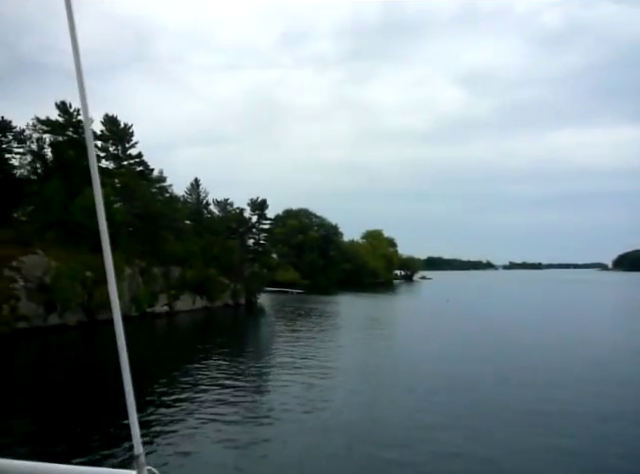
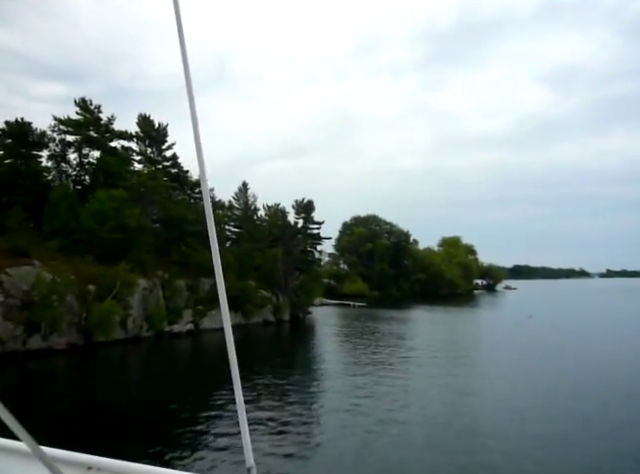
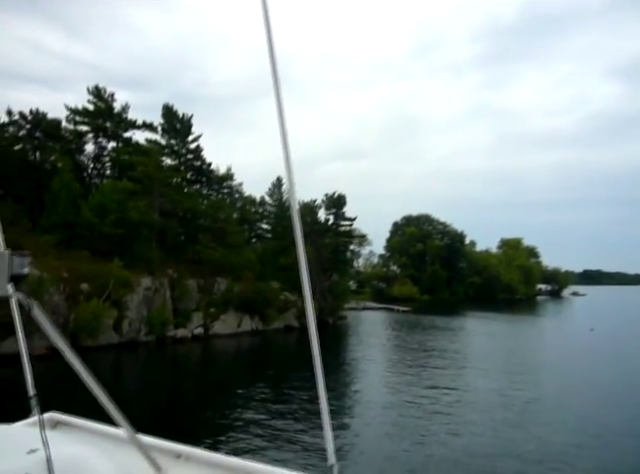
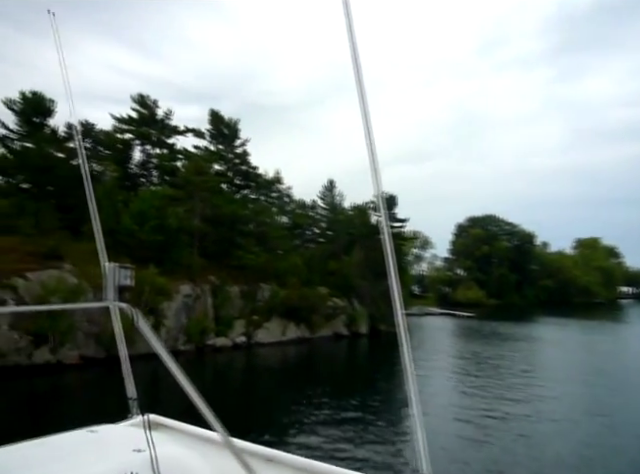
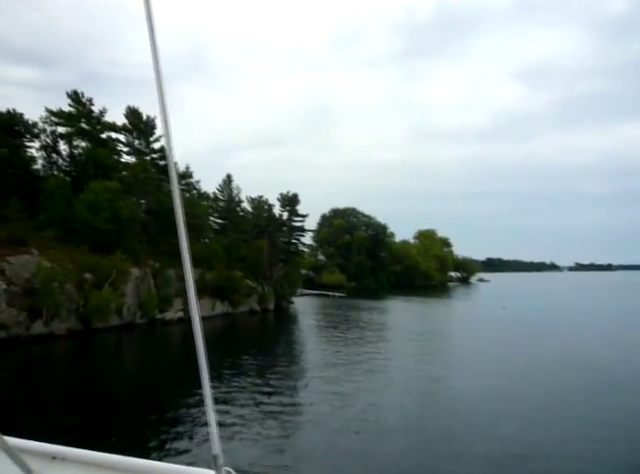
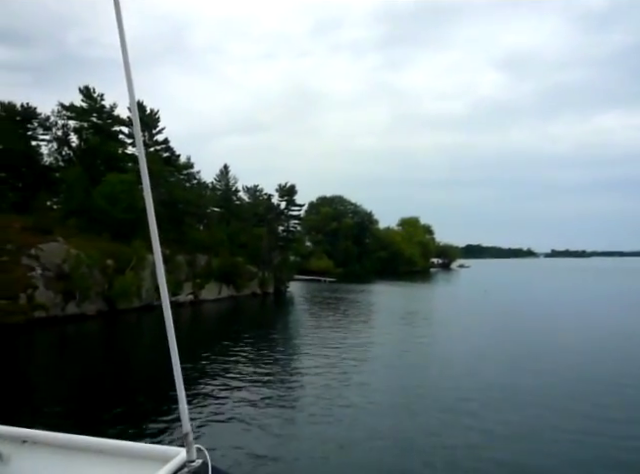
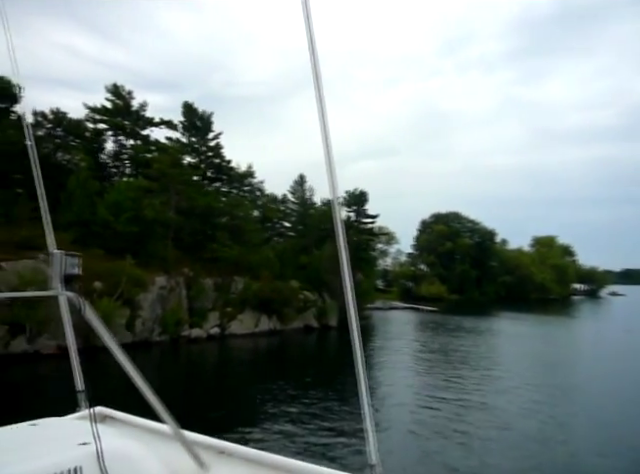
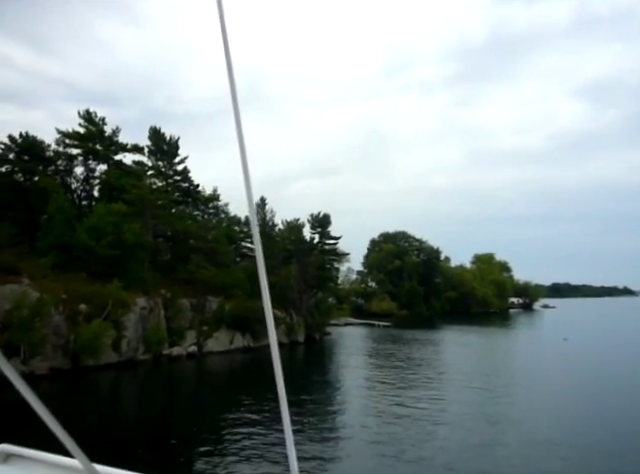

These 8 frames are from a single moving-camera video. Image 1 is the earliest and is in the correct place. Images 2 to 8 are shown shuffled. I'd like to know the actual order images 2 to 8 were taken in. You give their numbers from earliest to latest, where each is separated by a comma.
6, 5, 2, 8, 3, 7, 4
